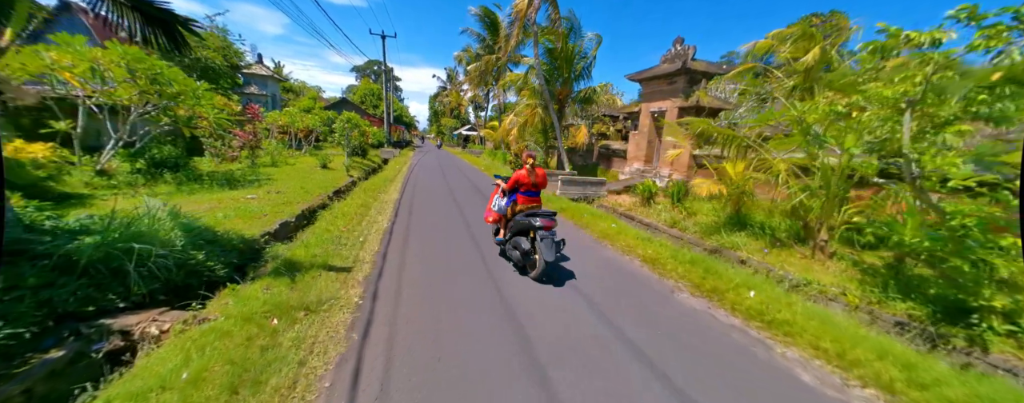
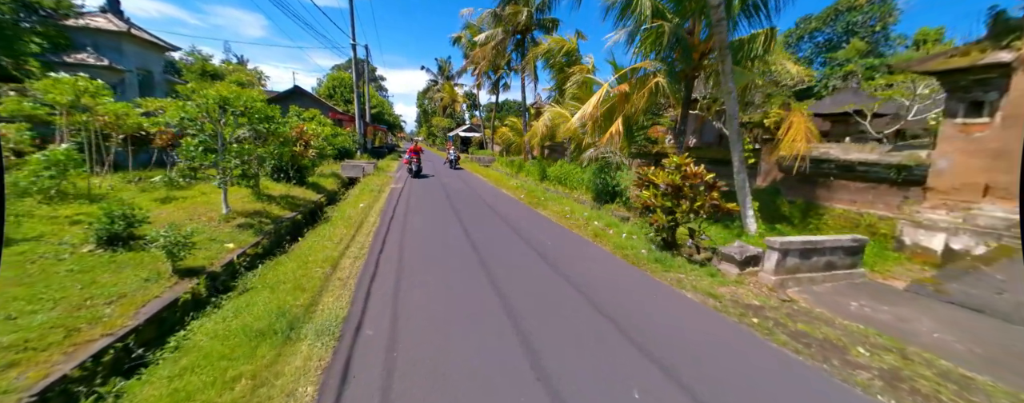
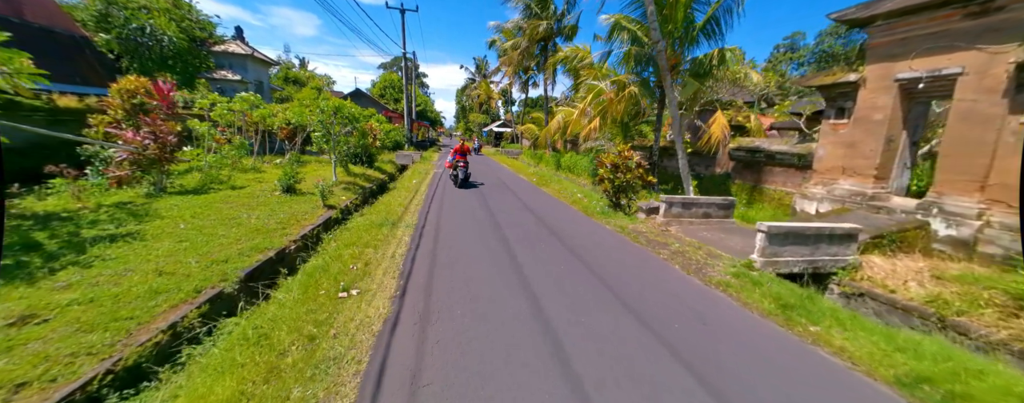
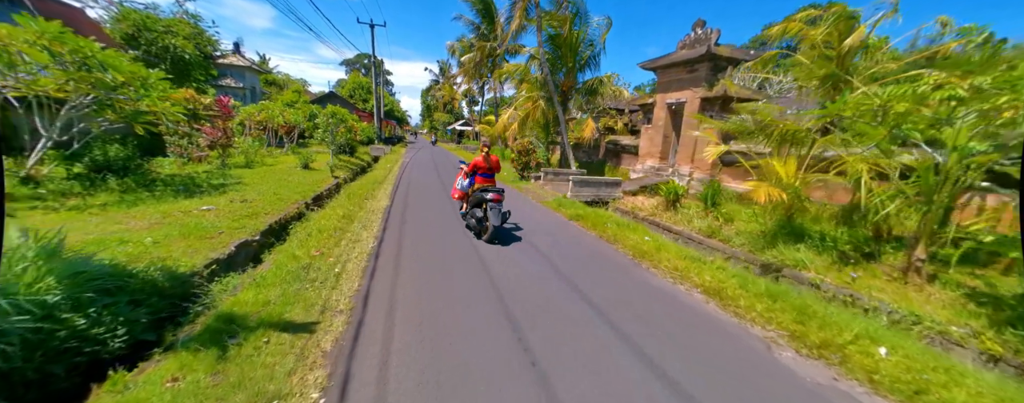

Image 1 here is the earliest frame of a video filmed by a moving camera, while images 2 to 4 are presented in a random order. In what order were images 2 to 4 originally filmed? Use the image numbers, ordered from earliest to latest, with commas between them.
4, 3, 2
